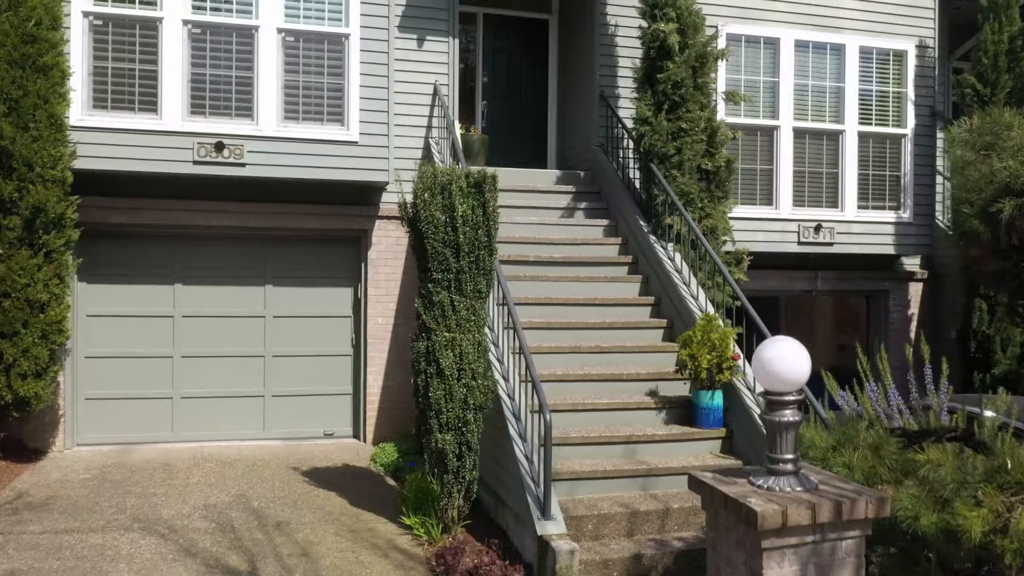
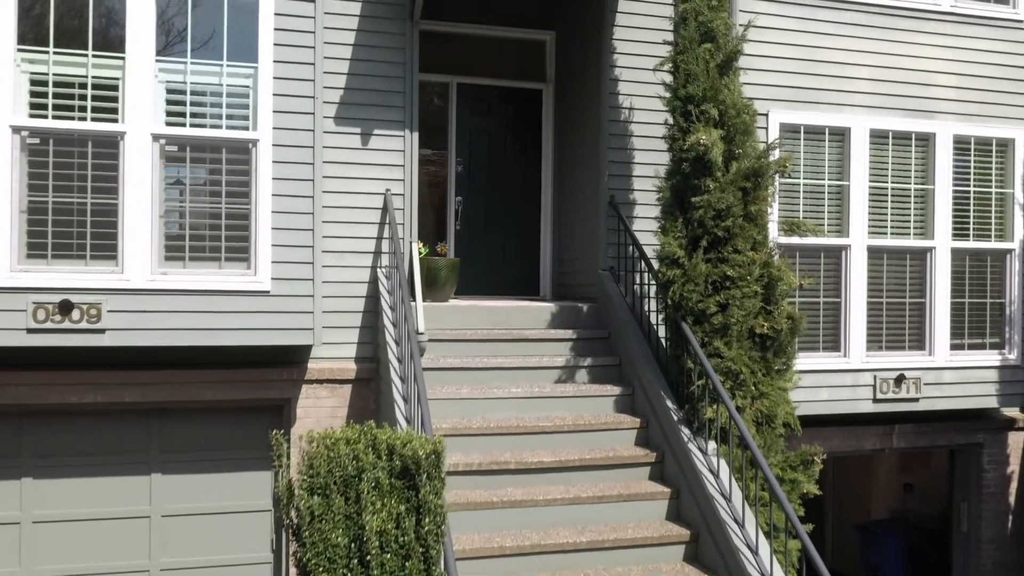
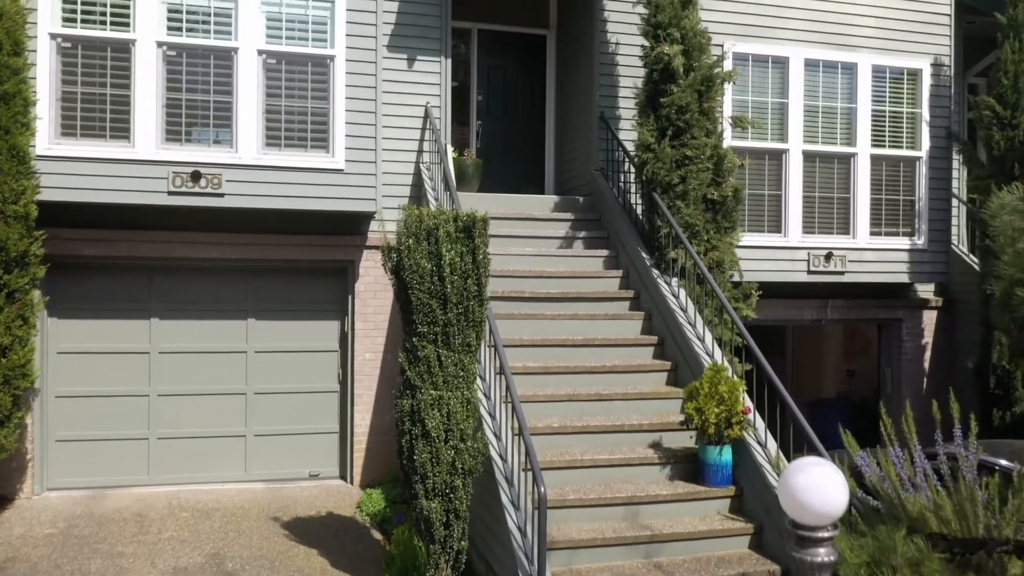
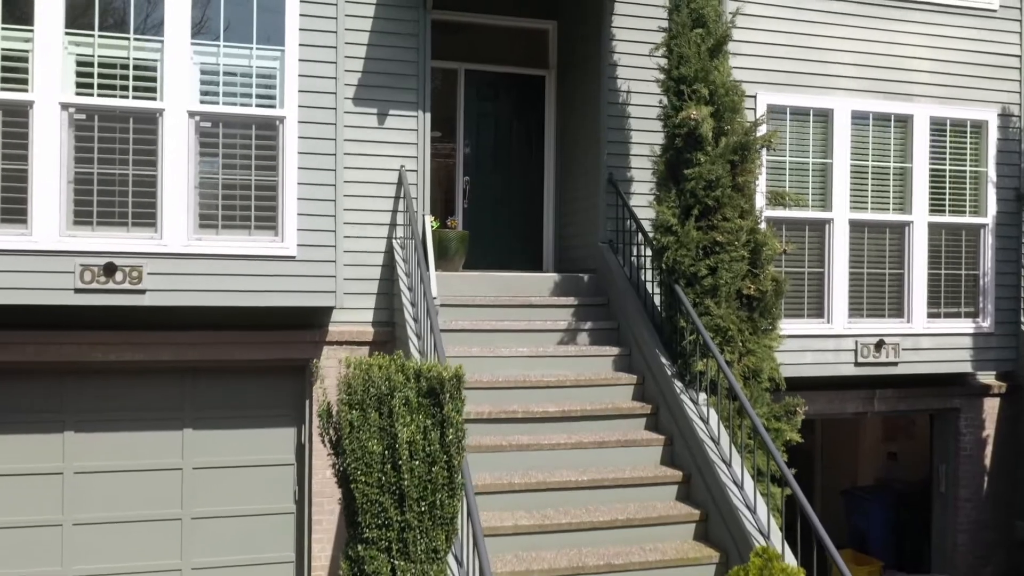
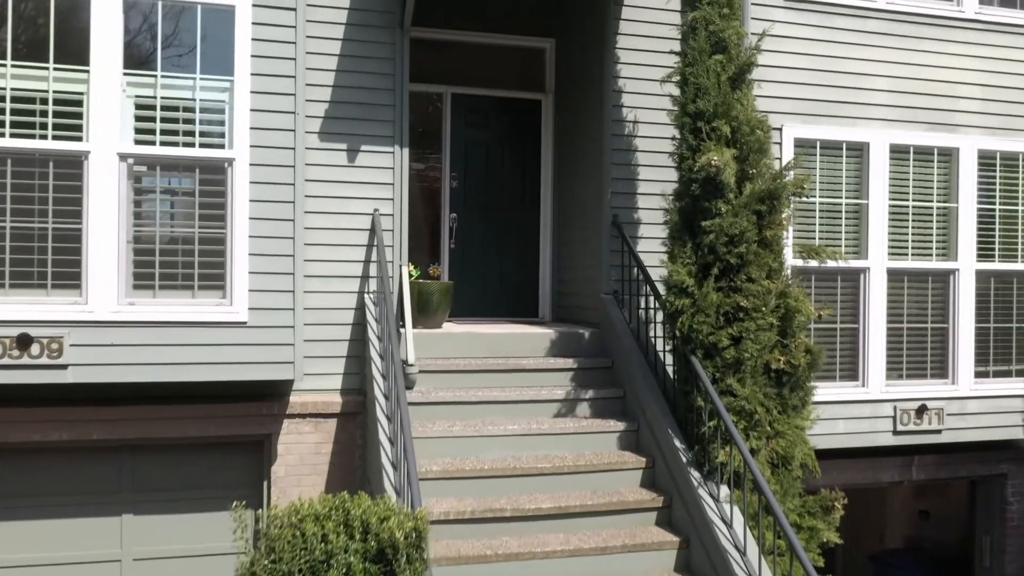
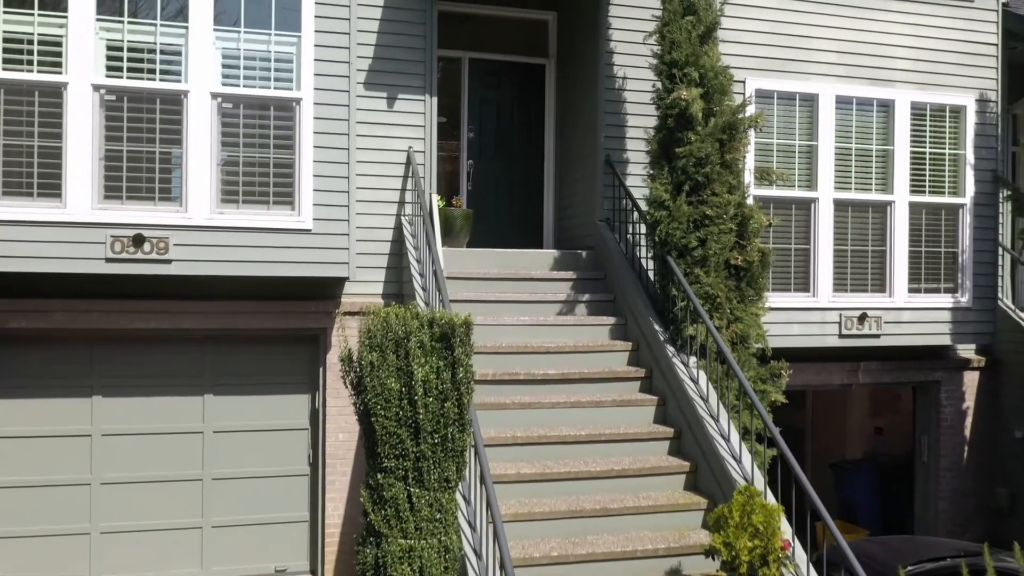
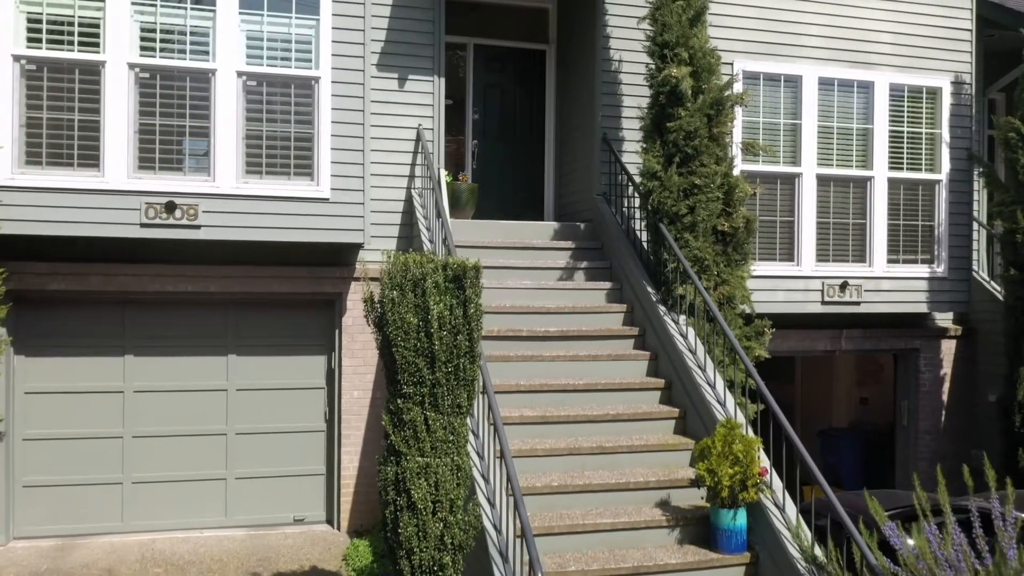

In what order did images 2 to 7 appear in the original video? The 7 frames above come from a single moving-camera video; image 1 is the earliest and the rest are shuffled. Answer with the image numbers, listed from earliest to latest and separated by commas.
3, 7, 6, 4, 2, 5
